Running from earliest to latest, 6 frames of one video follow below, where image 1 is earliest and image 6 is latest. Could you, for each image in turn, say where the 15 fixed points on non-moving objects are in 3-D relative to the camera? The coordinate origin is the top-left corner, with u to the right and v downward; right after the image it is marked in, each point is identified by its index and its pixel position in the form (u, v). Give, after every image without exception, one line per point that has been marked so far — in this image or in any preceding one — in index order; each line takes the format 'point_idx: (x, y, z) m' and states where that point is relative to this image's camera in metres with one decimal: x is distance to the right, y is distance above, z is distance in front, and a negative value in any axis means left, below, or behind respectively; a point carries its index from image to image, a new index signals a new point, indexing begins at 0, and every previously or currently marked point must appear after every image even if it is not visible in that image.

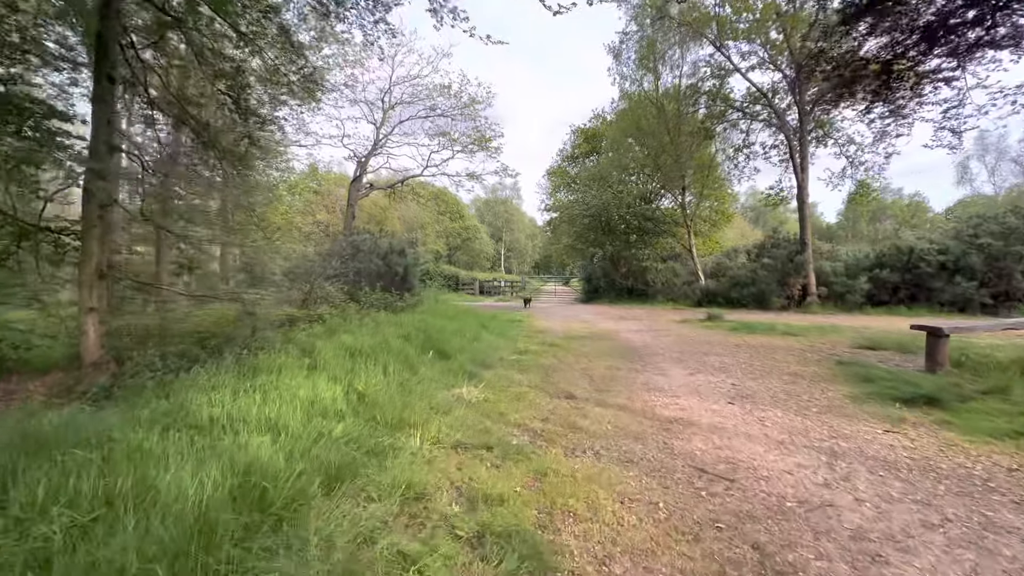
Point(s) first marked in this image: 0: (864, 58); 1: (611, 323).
0: (+7.5, +4.9, +9.8) m
1: (+3.1, -1.1, +14.5) m
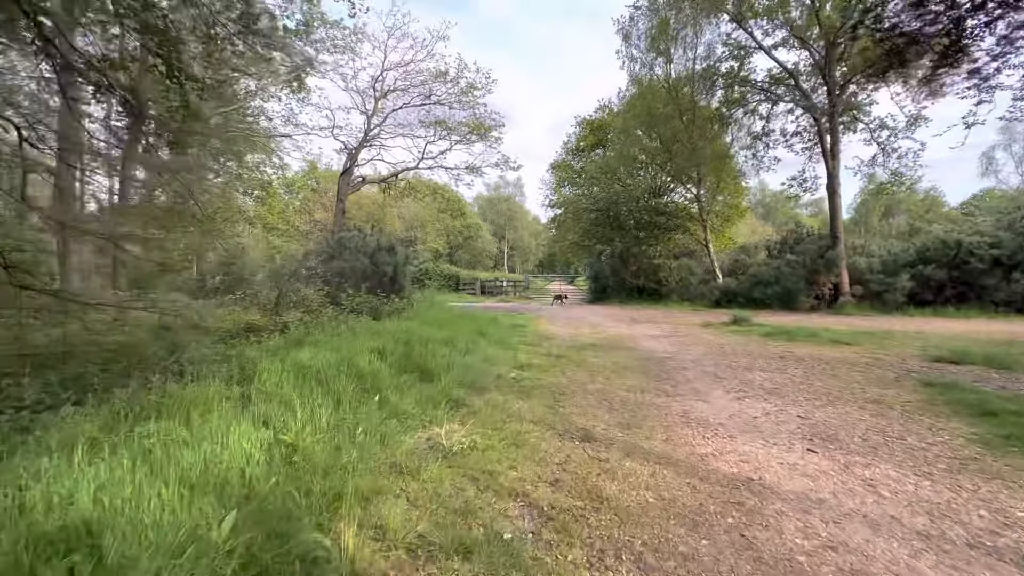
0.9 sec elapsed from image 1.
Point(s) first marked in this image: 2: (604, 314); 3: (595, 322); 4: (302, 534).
0: (+7.4, +4.9, +8.3) m
1: (+3.1, -1.1, +13.0) m
2: (+3.4, -0.9, +17.1) m
3: (+2.6, -1.0, +14.5) m
4: (-1.1, -1.3, +2.5) m
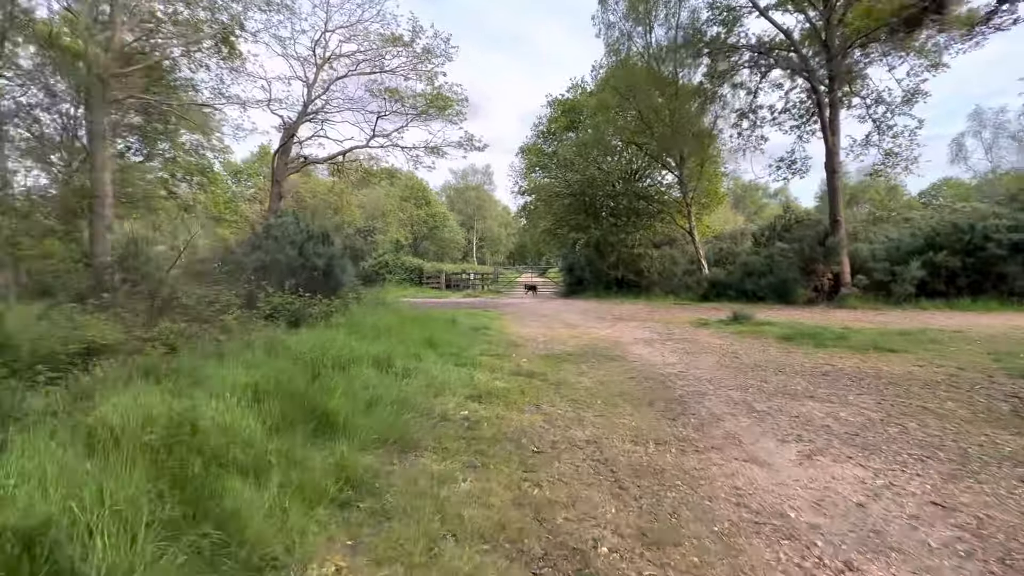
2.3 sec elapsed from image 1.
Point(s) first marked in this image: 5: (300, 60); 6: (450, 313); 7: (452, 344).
0: (+6.8, +5.0, +6.5) m
1: (+2.3, -1.0, +11.0) m
2: (+2.2, -0.7, +15.1) m
3: (+1.6, -0.9, +12.5) m
4: (-1.4, -1.4, +0.3) m
5: (-8.2, +8.8, +18.0) m
6: (-1.7, -0.7, +12.7) m
7: (-1.1, -1.0, +8.1) m
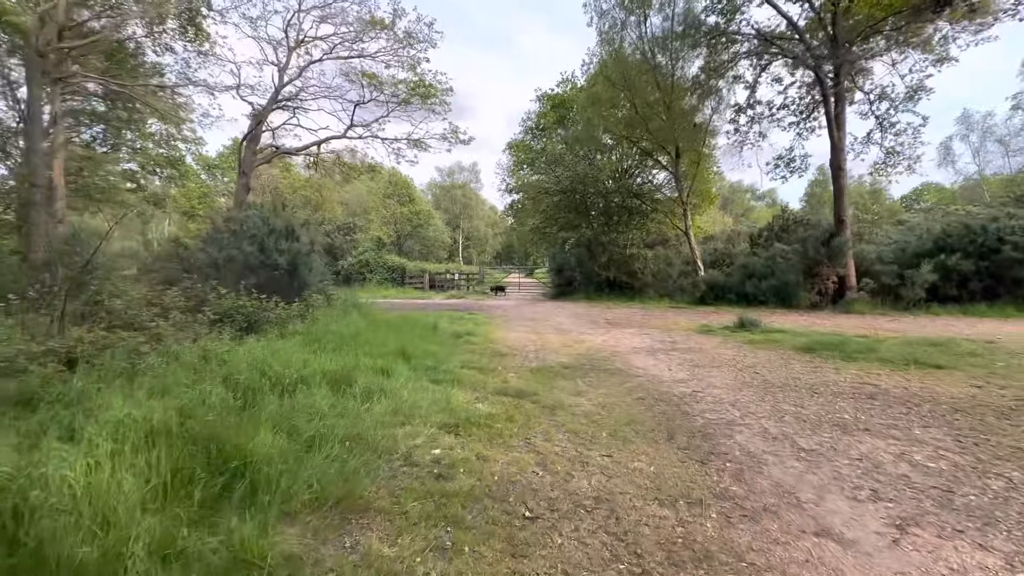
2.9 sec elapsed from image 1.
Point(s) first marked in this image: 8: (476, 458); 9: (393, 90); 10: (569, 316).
0: (+6.6, +4.9, +5.7) m
1: (+1.9, -1.0, +10.1) m
2: (+1.8, -0.8, +14.2) m
3: (+1.3, -0.9, +11.6) m
4: (-1.3, -1.4, -0.8) m
5: (-8.6, +8.8, +16.7) m
6: (-2.0, -0.7, +11.6) m
7: (-1.3, -1.0, +7.1) m
8: (-0.3, -1.3, +3.7) m
9: (-4.3, +7.2, +16.9) m
10: (+1.6, -0.8, +13.3) m
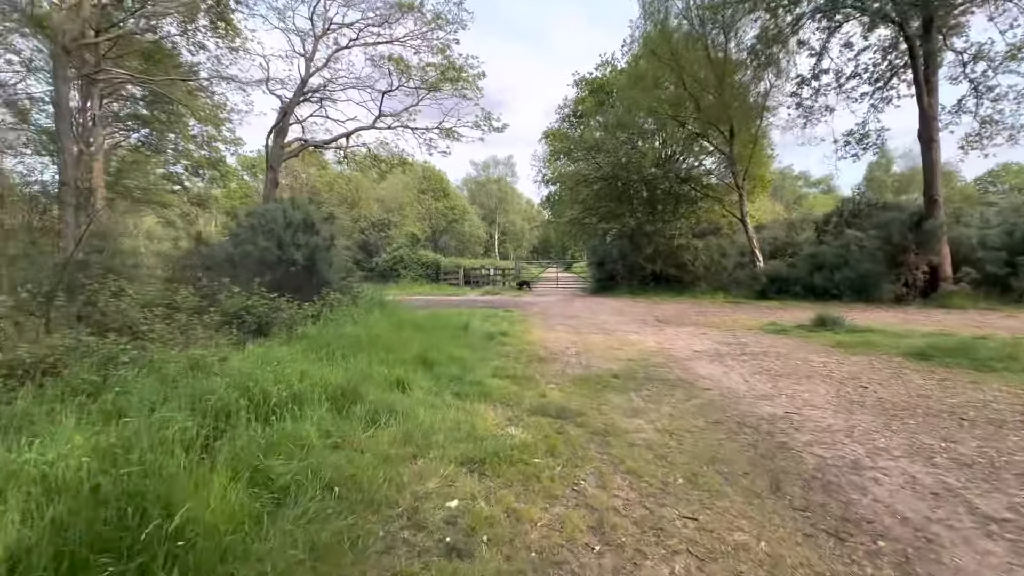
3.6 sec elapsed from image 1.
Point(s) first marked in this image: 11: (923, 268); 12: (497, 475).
0: (+7.0, +5.0, +4.0) m
1: (+2.7, -0.9, +8.9) m
2: (+2.9, -0.6, +13.0) m
3: (+2.2, -0.8, +10.4) m
4: (-1.5, -1.4, -1.7) m
5: (-7.4, +8.9, +16.3) m
6: (-1.2, -0.6, +10.7) m
7: (-0.8, -1.0, +6.1) m
8: (0.0, -1.3, +2.7) m
9: (-3.1, +7.3, +16.1) m
10: (+2.6, -0.7, +12.1) m
11: (+10.0, +0.5, +11.4) m
12: (-0.1, -1.3, +3.2) m
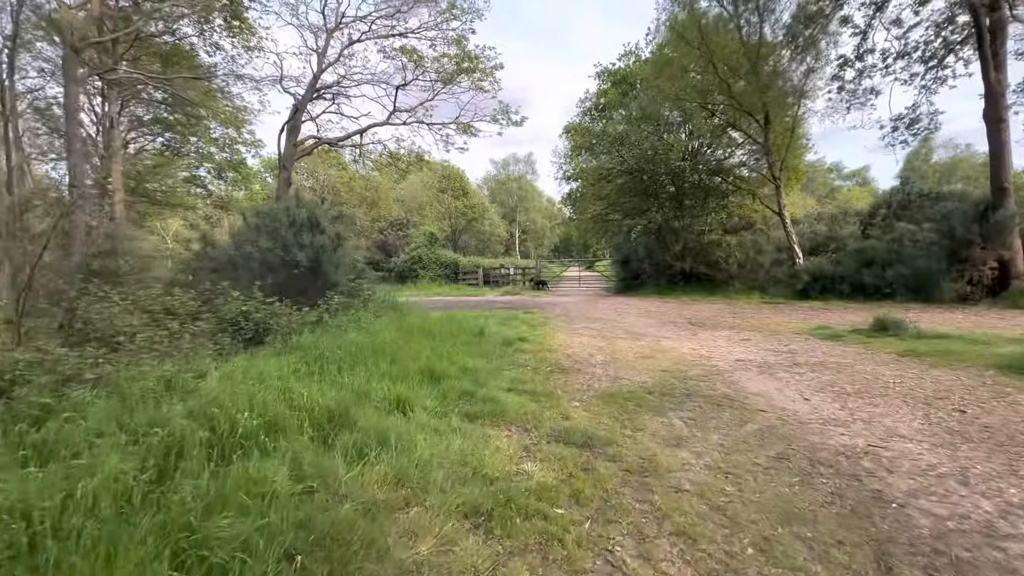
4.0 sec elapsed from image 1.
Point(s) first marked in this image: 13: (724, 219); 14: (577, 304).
0: (+7.0, +5.0, +3.0) m
1: (+3.0, -0.9, +8.0) m
2: (+3.4, -0.6, +12.1) m
3: (+2.6, -0.8, +9.6) m
4: (-1.6, -1.5, -2.3) m
5: (-6.8, +8.8, +15.9) m
6: (-0.7, -0.7, +10.0) m
7: (-0.6, -1.0, +5.5) m
8: (0.0, -1.4, +2.0) m
9: (-2.5, +7.3, +15.5) m
10: (+3.1, -0.7, +11.2) m
11: (+10.4, +0.5, +10.2) m
12: (0.0, -1.3, +2.5) m
13: (+8.0, +2.6, +17.5) m
14: (+2.1, -0.5, +14.7) m
